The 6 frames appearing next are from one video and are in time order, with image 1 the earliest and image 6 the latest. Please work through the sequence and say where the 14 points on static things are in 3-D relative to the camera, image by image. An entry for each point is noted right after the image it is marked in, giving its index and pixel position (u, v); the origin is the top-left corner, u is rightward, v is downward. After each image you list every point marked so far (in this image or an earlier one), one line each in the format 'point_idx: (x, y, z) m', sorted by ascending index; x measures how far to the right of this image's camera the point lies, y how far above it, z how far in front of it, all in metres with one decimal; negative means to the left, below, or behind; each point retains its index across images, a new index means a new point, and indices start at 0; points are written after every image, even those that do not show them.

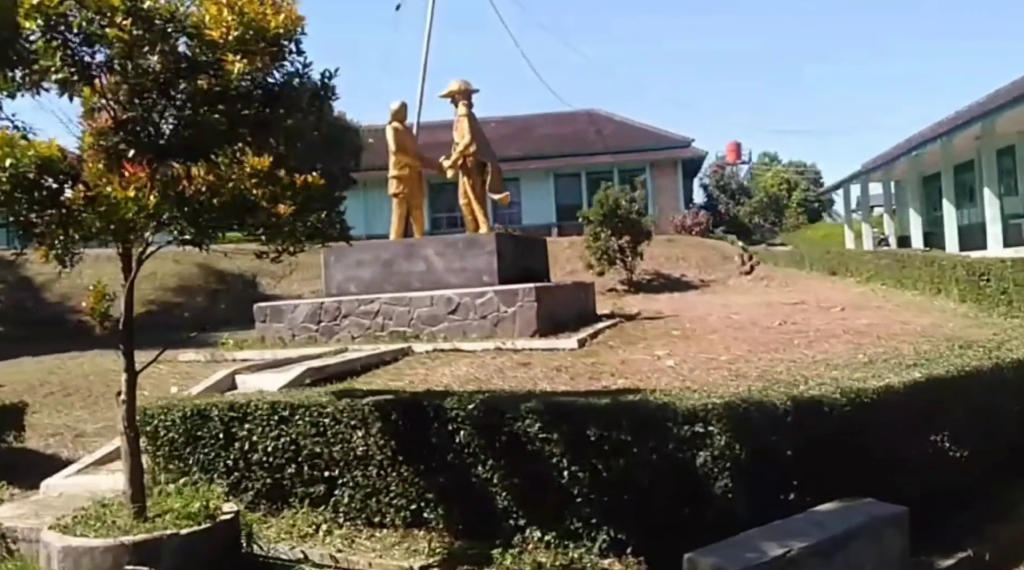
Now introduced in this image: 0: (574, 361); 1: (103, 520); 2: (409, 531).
0: (+0.5, -0.7, +9.5) m
1: (-2.0, -1.2, +5.5) m
2: (-0.6, -1.4, +6.3) m
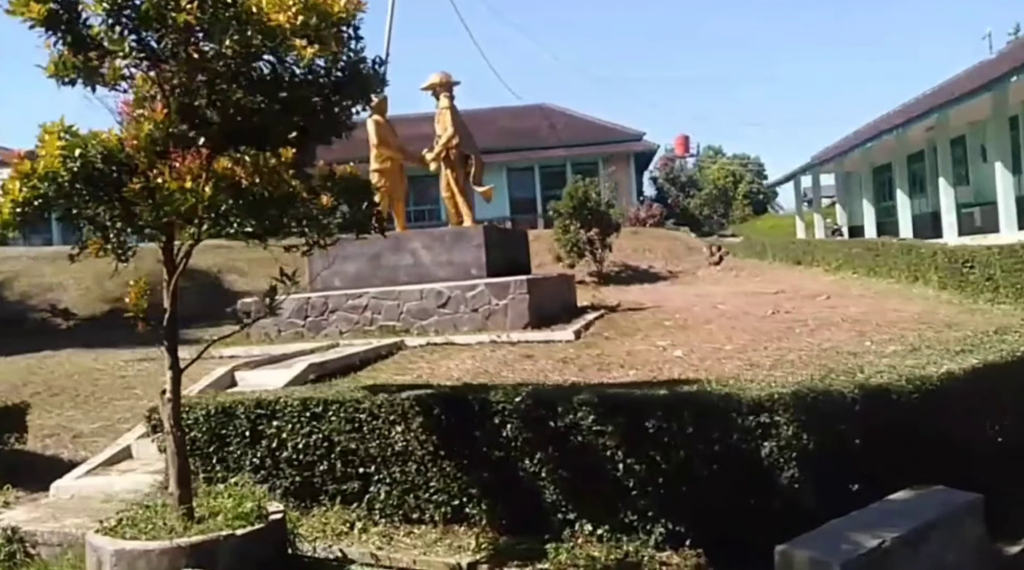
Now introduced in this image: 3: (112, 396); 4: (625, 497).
0: (+0.6, -0.6, +9.5) m
1: (-1.7, -1.1, +5.3) m
2: (-0.4, -1.4, +6.2) m
3: (-3.5, -1.0, +9.7) m
4: (+0.6, -1.1, +5.7) m
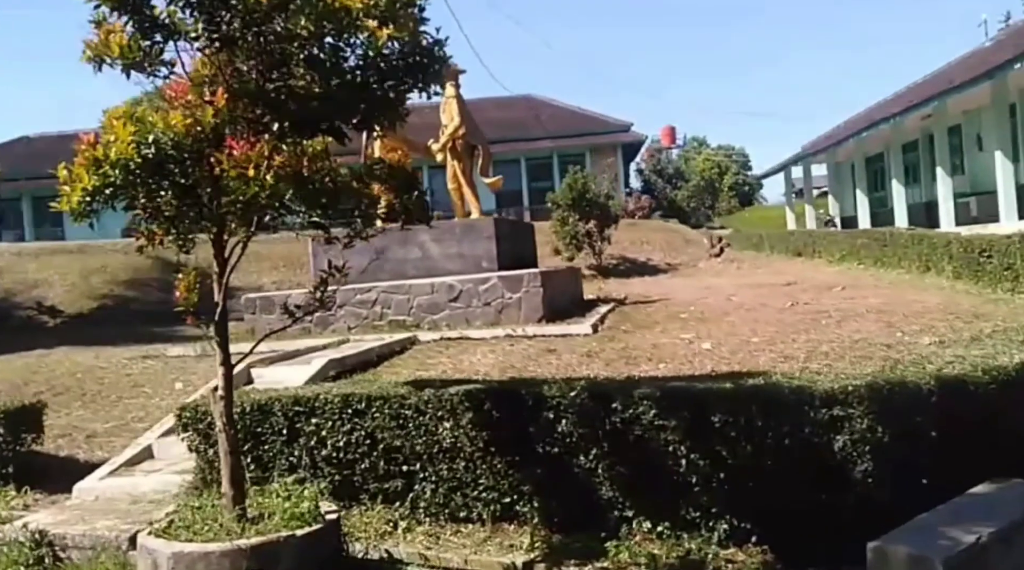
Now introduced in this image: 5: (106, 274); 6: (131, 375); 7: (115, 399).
0: (+0.8, -0.5, +9.3) m
1: (-1.4, -1.1, +5.1) m
2: (-0.1, -1.3, +6.0) m
3: (-3.3, -0.9, +9.5) m
4: (+0.9, -1.0, +5.5) m
5: (-6.2, +0.2, +16.8) m
6: (-3.5, -0.8, +10.1) m
7: (-3.3, -1.0, +9.3) m
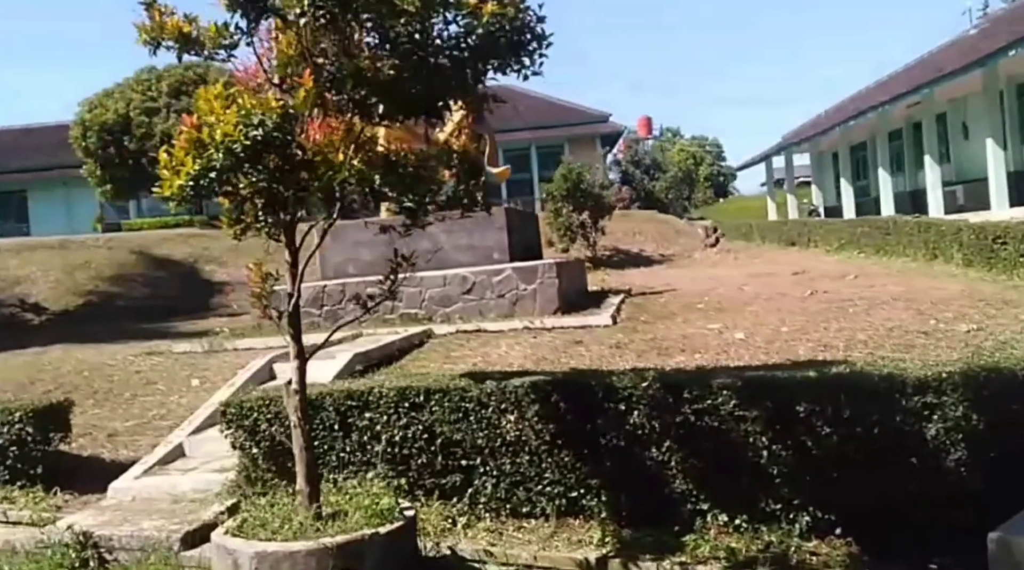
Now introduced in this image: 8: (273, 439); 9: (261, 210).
0: (+1.0, -0.4, +9.2) m
1: (-1.0, -1.1, +4.9) m
2: (+0.3, -1.3, +5.9) m
3: (-3.1, -0.9, +9.2) m
4: (+1.2, -1.0, +5.4) m
5: (-6.2, +0.2, +16.4) m
6: (-3.3, -0.8, +9.8) m
7: (-3.1, -0.9, +9.0) m
8: (-1.4, -0.9, +6.5) m
9: (-1.0, +0.3, +4.2) m
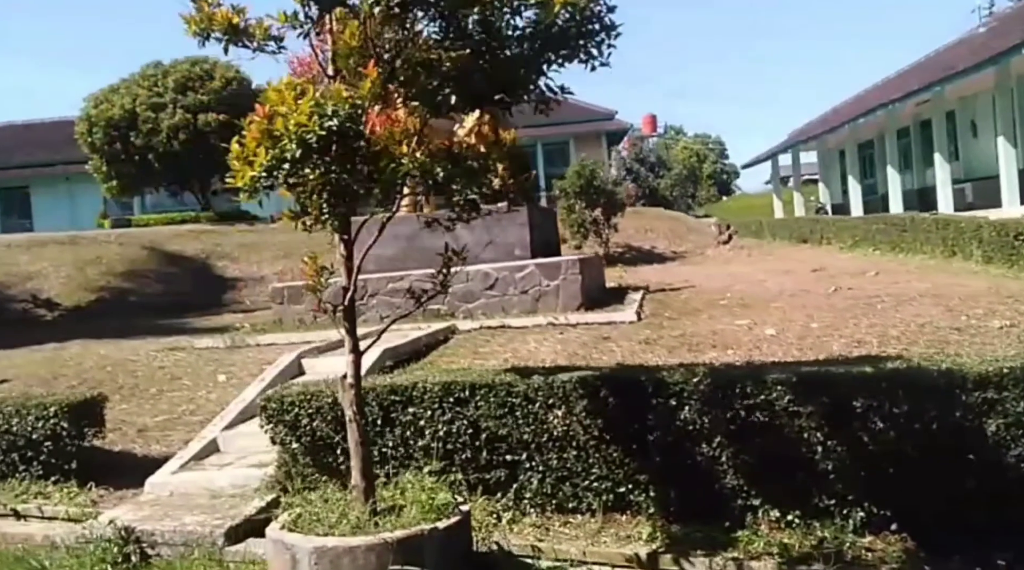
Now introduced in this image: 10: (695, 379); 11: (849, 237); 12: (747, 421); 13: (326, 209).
0: (+1.2, -0.4, +9.2) m
1: (-0.8, -1.0, +4.9) m
2: (+0.5, -1.2, +5.8) m
3: (-2.9, -0.8, +9.2) m
4: (+1.5, -0.9, +5.4) m
5: (-6.1, +0.3, +16.4) m
6: (-3.1, -0.7, +9.7) m
7: (-2.9, -0.9, +9.0) m
8: (-1.2, -0.9, +6.5) m
9: (-0.7, +0.3, +4.2) m
10: (+0.9, -0.5, +5.5) m
11: (+4.8, +0.7, +15.9) m
12: (+1.1, -0.7, +5.5) m
13: (-0.7, +0.3, +4.2) m
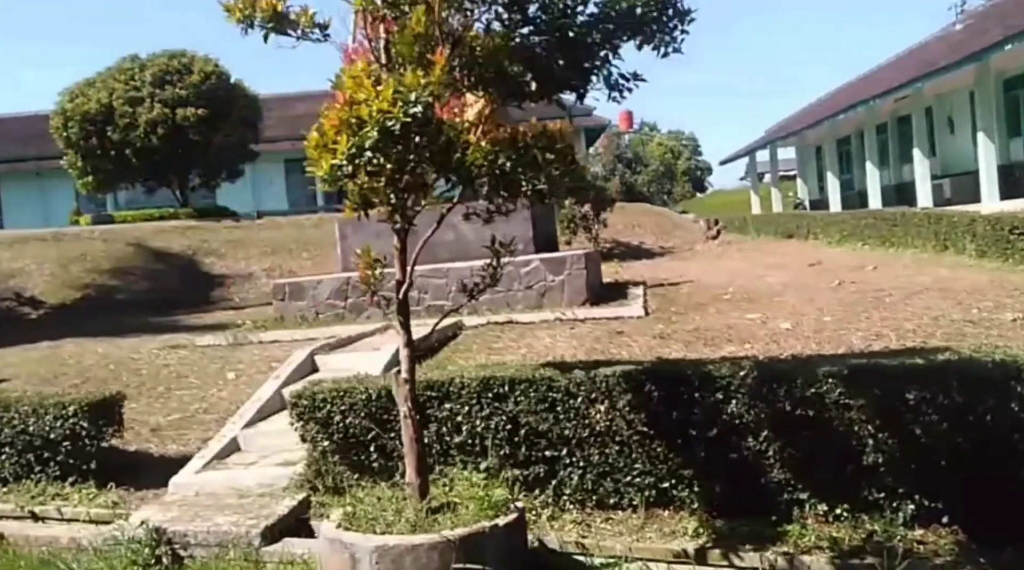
0: (+1.3, -0.4, +9.2) m
1: (-0.5, -1.0, +4.8) m
2: (+0.7, -1.2, +5.8) m
3: (-2.8, -0.8, +9.0) m
4: (+1.7, -0.9, +5.4) m
5: (-6.2, +0.3, +16.1) m
6: (-3.0, -0.7, +9.6) m
7: (-2.8, -0.8, +8.8) m
8: (-1.0, -0.8, +6.4) m
9: (-0.4, +0.3, +4.1) m
10: (+1.1, -0.4, +5.5) m
11: (+4.6, +0.7, +16.0) m
12: (+1.4, -0.6, +5.4) m
13: (-0.4, +0.3, +4.1) m
